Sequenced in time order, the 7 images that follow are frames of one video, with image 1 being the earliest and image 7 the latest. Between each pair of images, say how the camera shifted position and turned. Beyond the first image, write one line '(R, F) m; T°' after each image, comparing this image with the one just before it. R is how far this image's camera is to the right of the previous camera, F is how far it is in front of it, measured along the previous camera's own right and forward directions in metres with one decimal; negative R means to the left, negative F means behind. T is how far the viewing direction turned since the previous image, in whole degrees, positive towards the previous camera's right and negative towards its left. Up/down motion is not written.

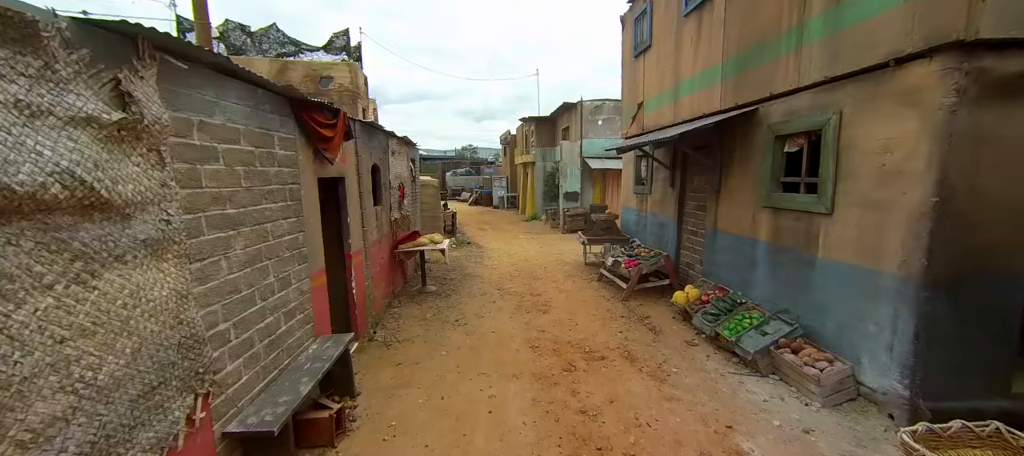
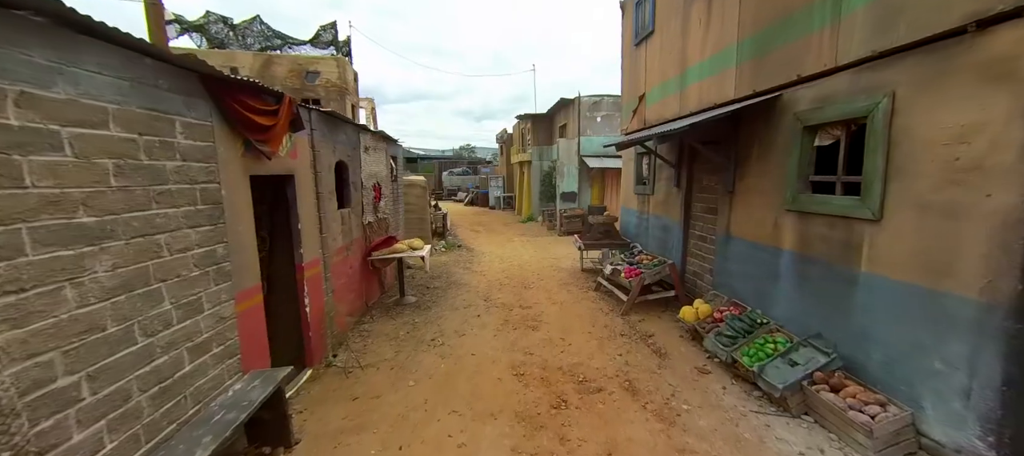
(+0.2, +0.8) m; 0°
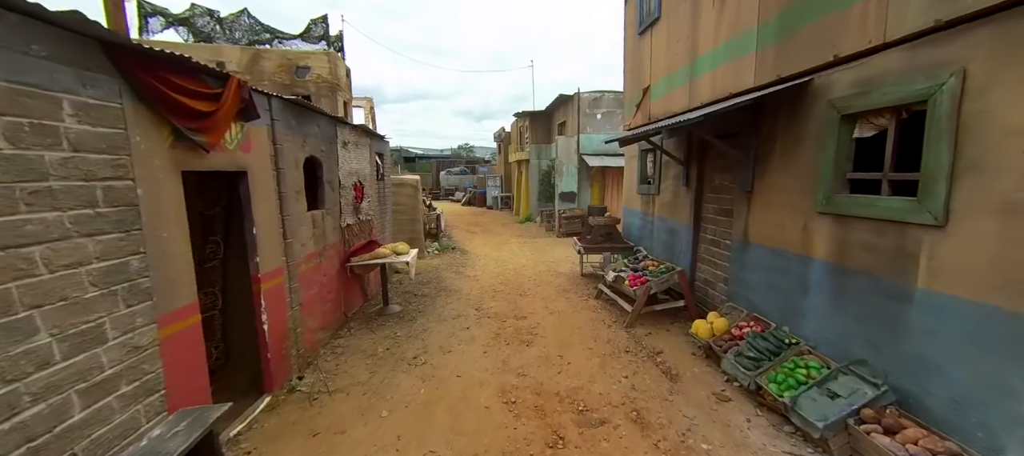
(+0.1, +0.6) m; 0°
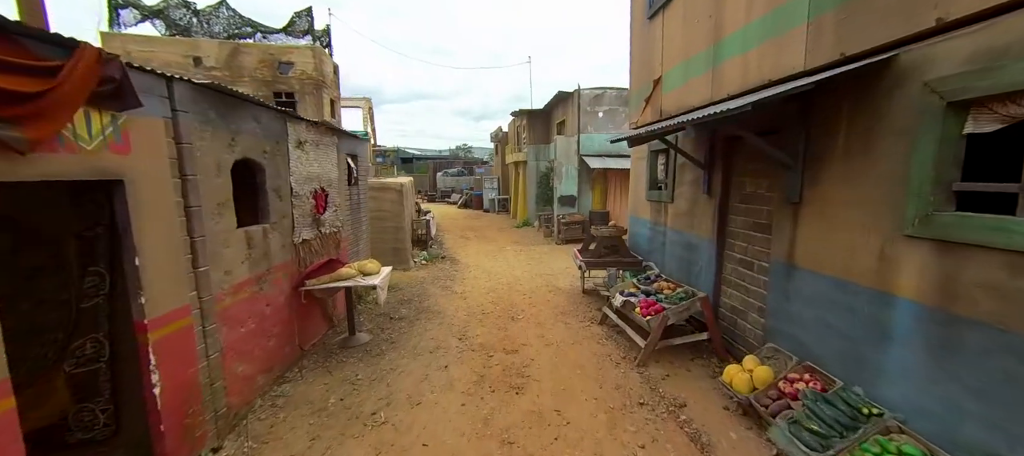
(+0.2, +1.0) m; 0°
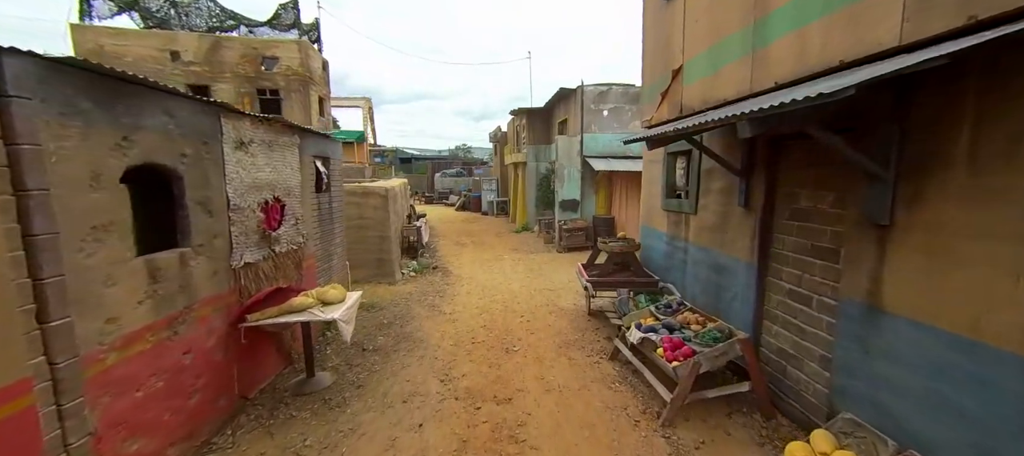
(+0.1, +1.0) m; 0°
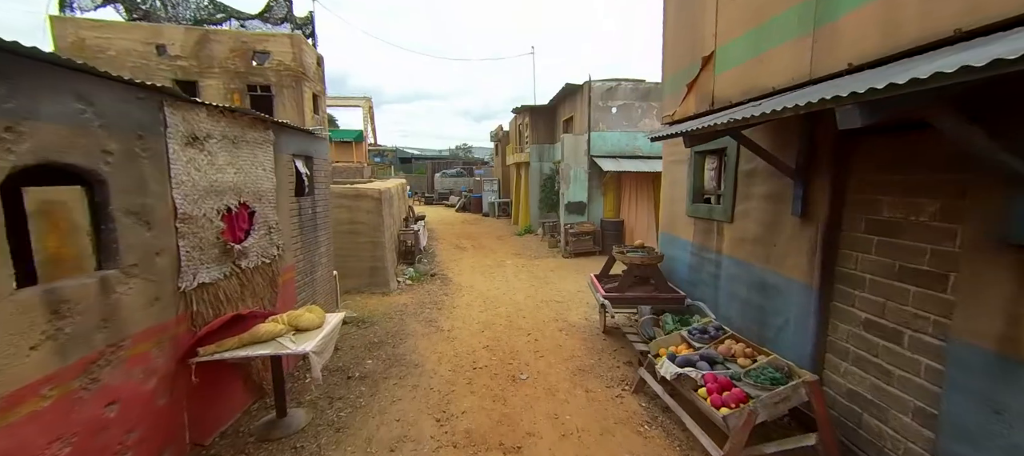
(-0.1, +0.7) m; 0°
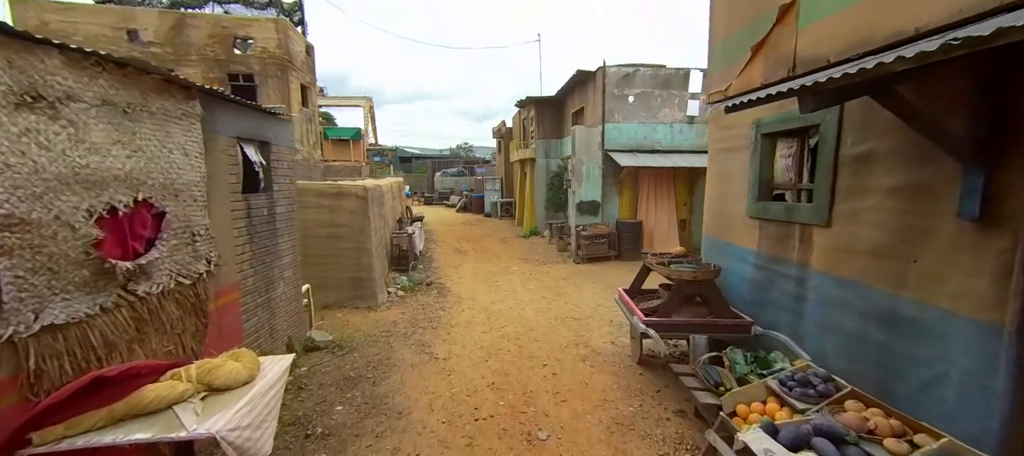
(-0.1, +1.3) m; 0°
